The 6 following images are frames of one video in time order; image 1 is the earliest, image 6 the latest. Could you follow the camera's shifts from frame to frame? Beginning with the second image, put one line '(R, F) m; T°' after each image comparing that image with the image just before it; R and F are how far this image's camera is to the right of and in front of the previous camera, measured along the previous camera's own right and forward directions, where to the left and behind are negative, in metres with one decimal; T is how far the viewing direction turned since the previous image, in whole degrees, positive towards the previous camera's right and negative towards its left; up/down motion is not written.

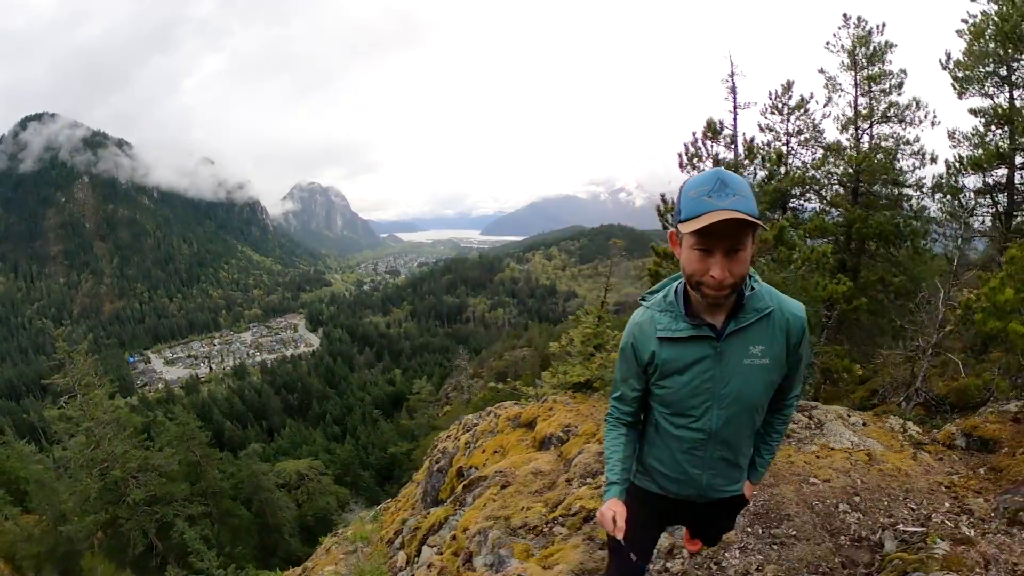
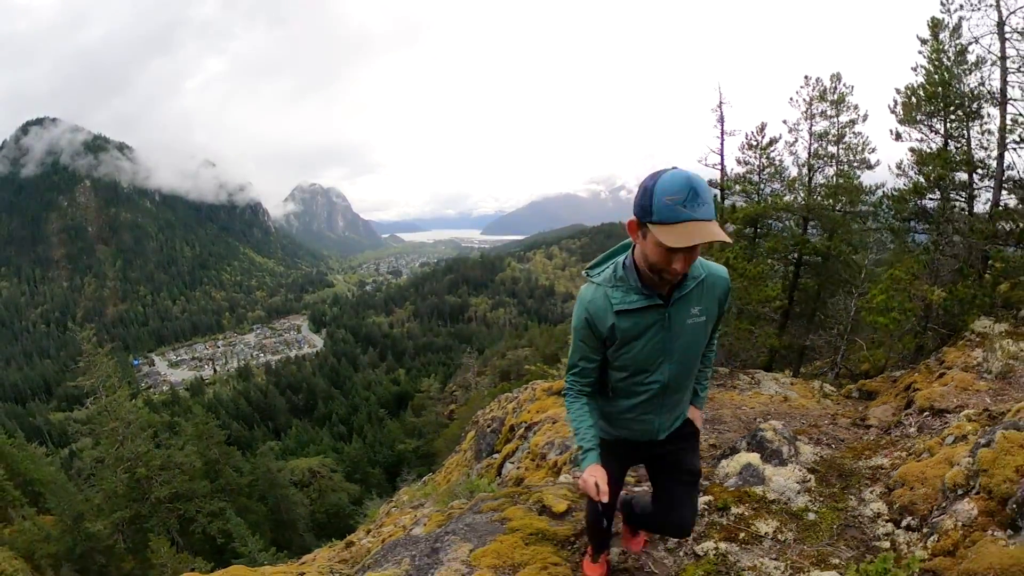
(-0.3, -1.2) m; 0°
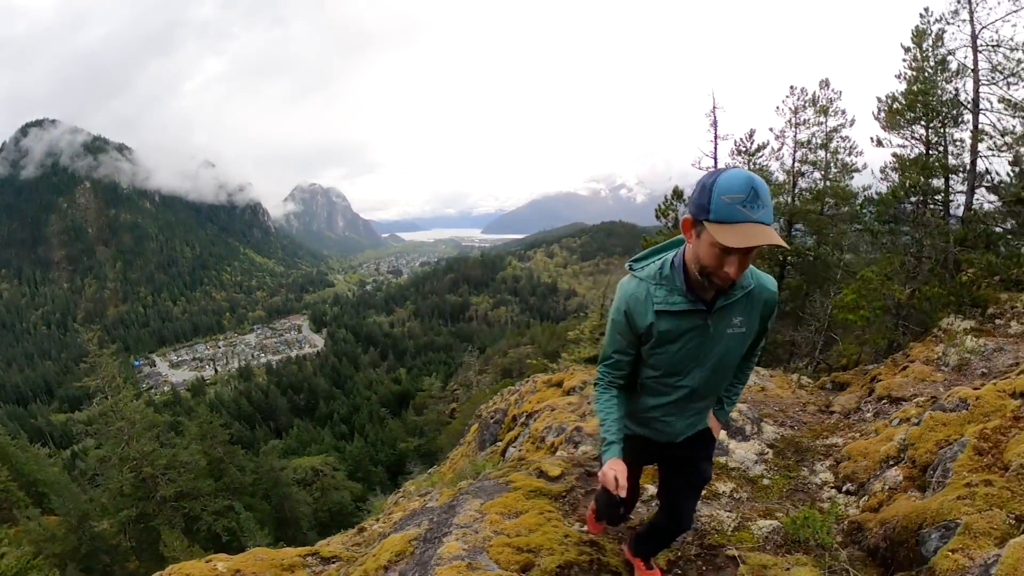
(0.0, -0.3) m; 0°
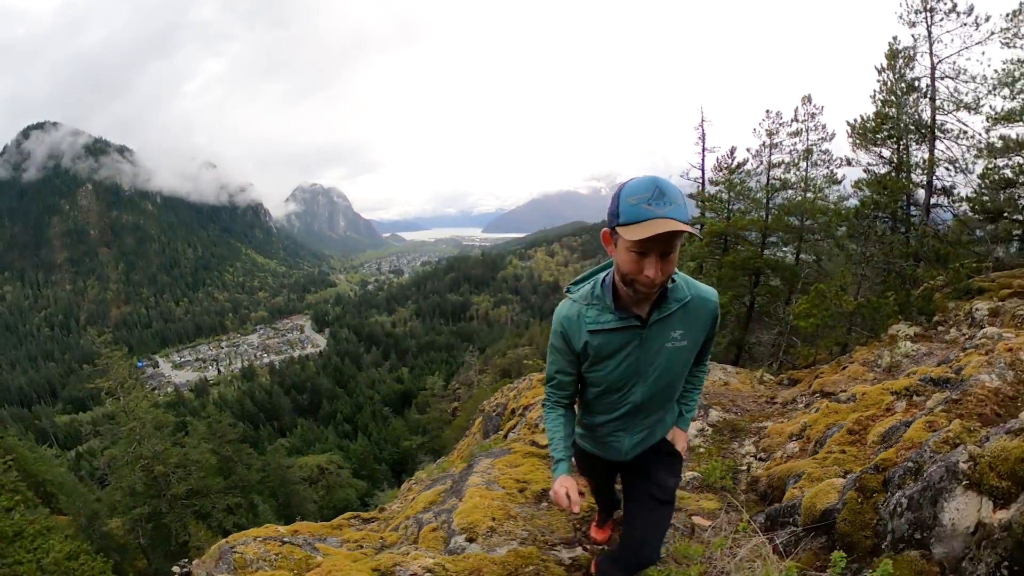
(0.0, -0.6) m; 0°
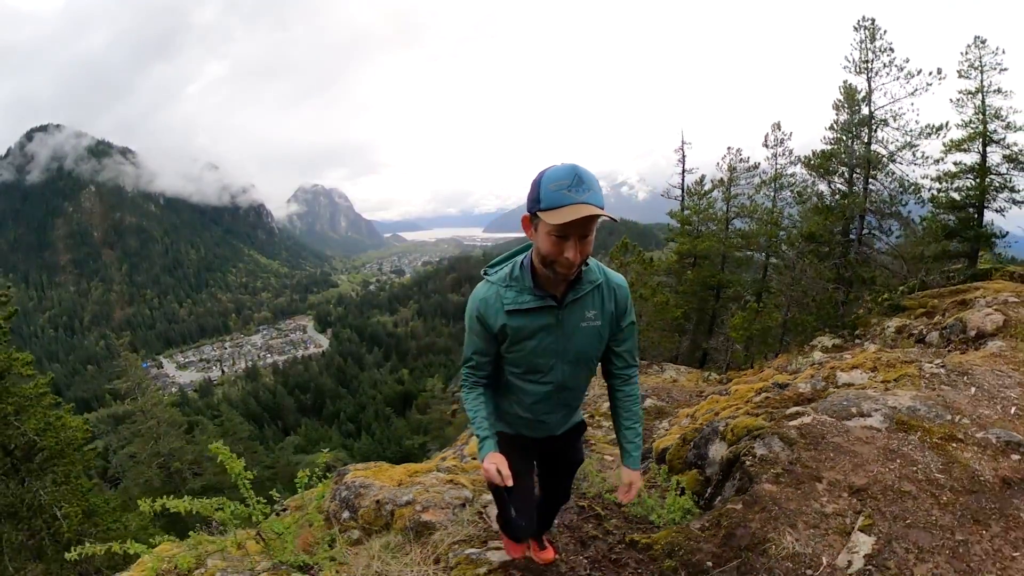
(+0.1, -1.1) m; 0°
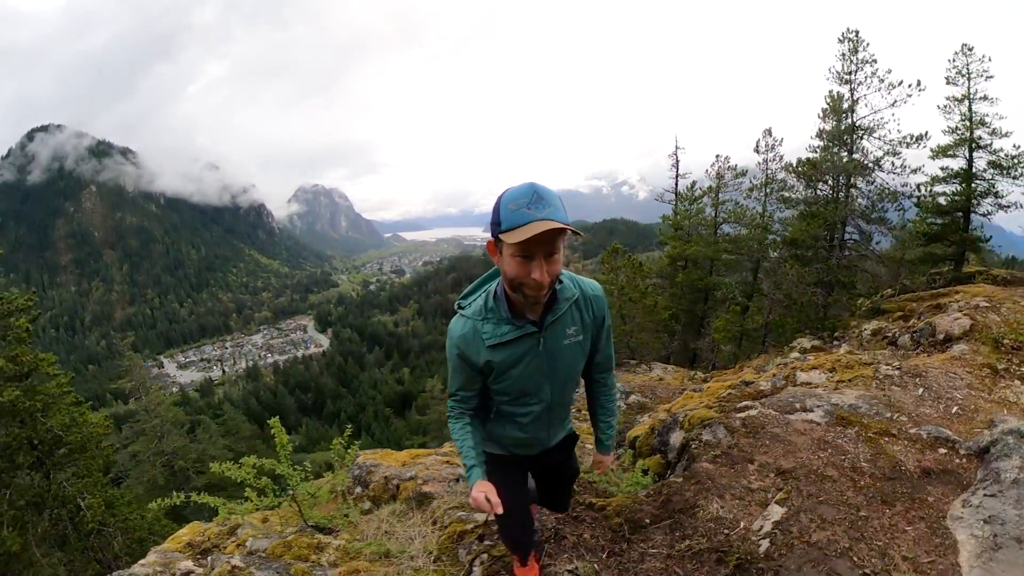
(+0.1, -0.3) m; 0°
